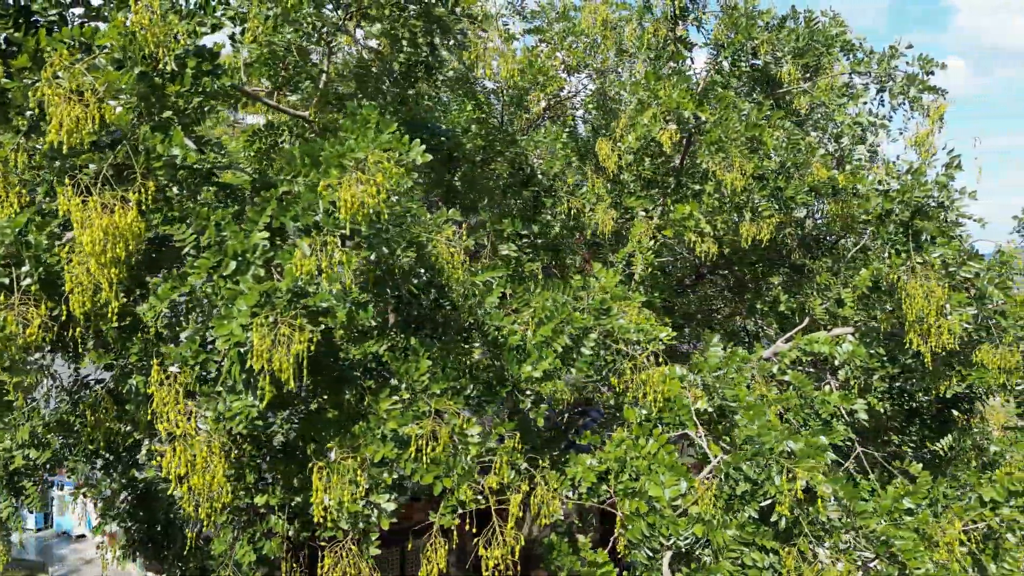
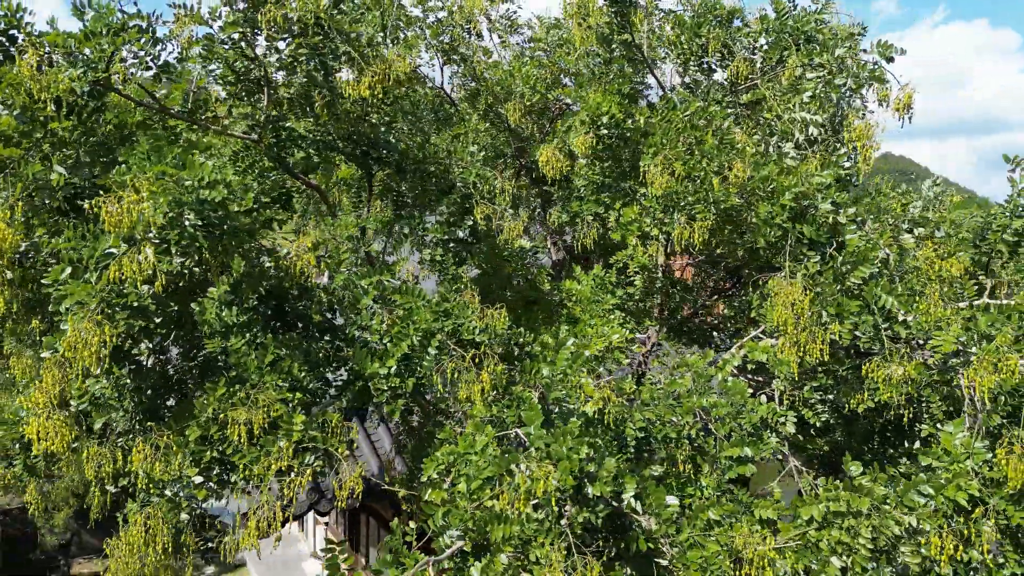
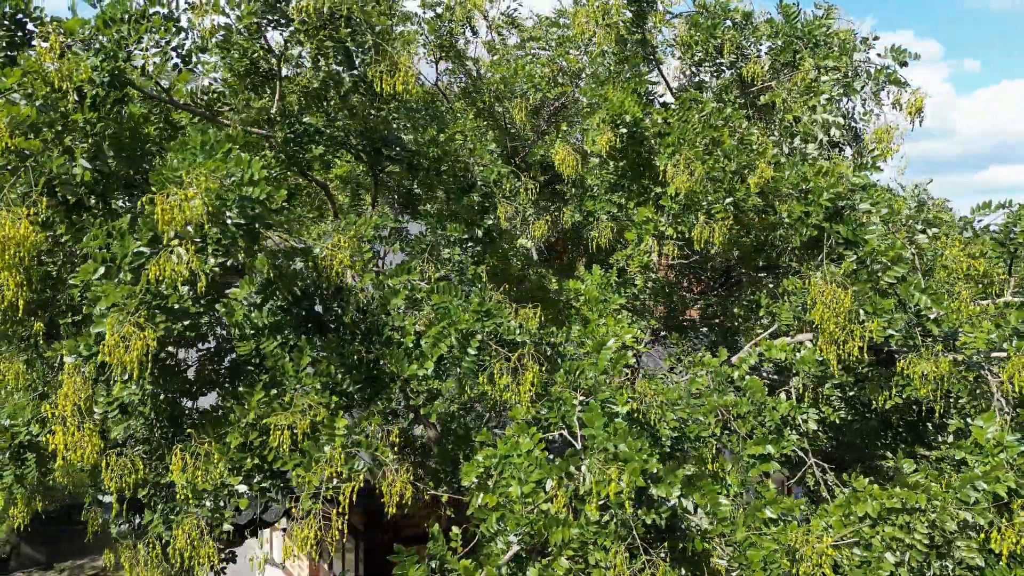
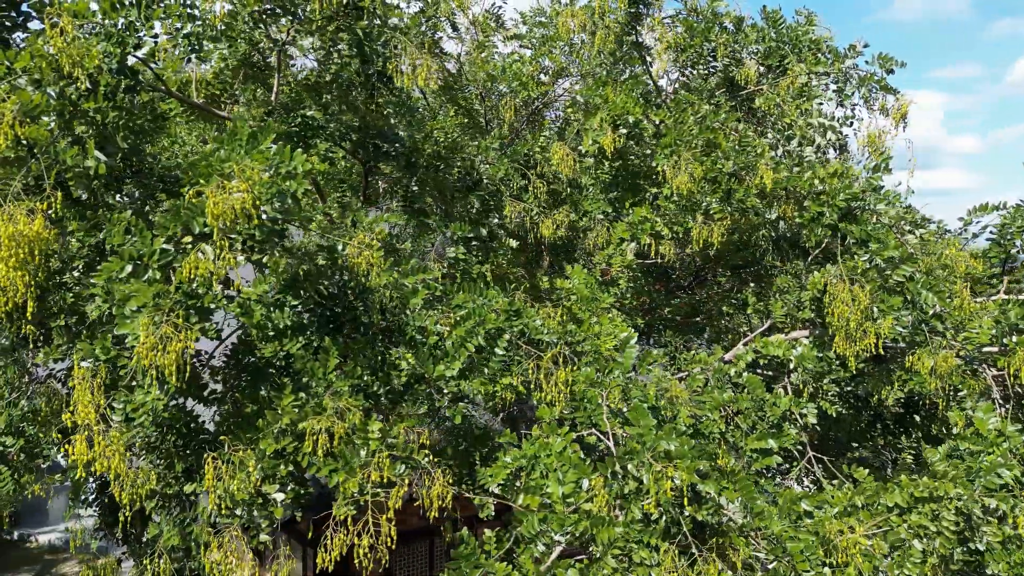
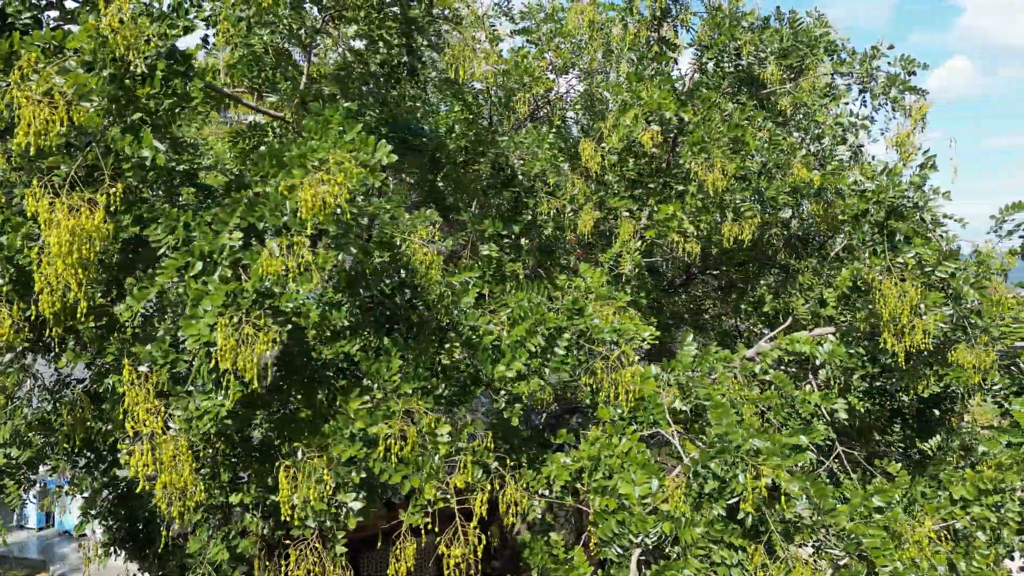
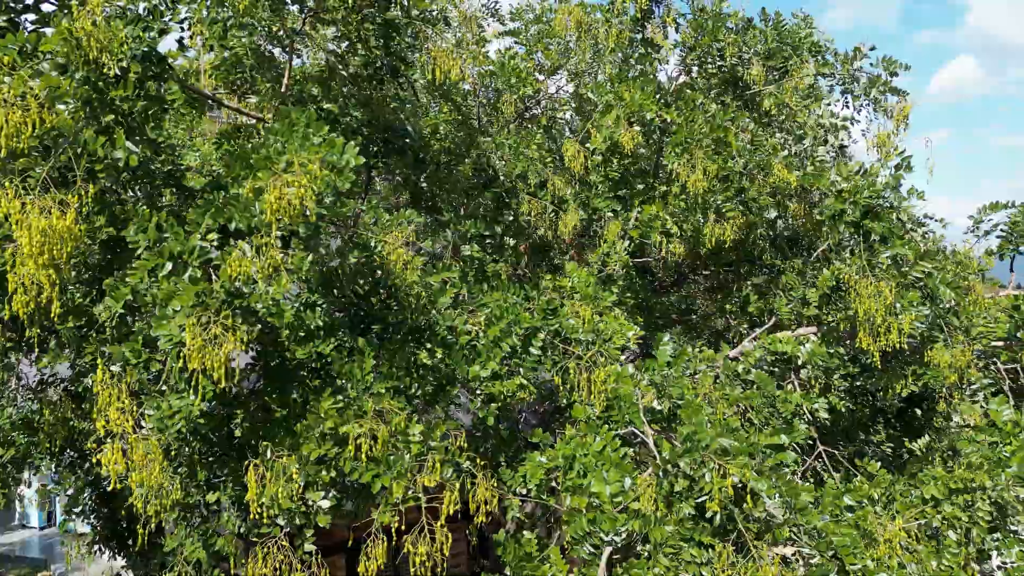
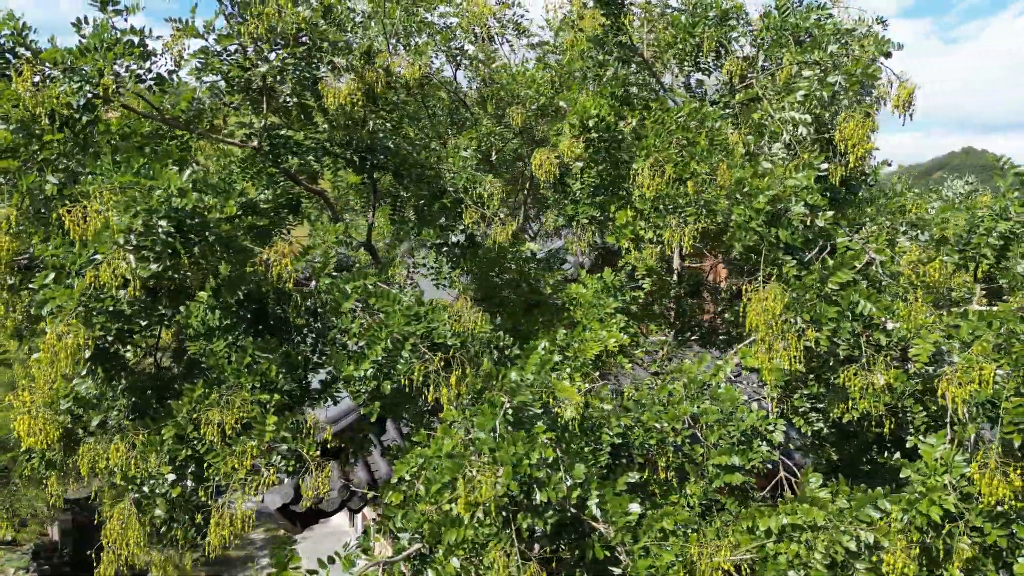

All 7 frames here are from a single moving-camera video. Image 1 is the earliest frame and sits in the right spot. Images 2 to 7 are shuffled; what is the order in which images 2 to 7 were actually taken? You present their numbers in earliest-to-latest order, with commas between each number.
5, 6, 4, 3, 2, 7
